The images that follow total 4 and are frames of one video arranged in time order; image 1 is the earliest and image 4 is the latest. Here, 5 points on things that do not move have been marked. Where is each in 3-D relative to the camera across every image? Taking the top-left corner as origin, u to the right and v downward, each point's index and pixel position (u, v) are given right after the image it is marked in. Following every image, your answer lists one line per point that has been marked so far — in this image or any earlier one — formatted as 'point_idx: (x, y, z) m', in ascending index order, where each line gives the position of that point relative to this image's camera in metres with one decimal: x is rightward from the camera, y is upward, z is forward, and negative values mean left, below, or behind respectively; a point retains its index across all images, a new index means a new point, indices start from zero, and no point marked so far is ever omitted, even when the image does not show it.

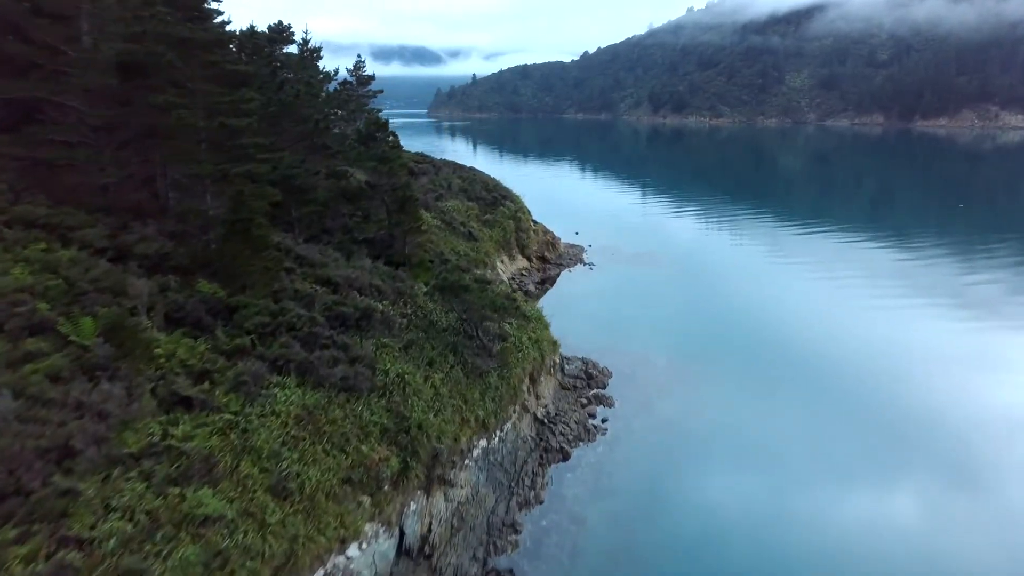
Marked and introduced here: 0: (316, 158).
0: (-8.0, +5.1, +19.8) m
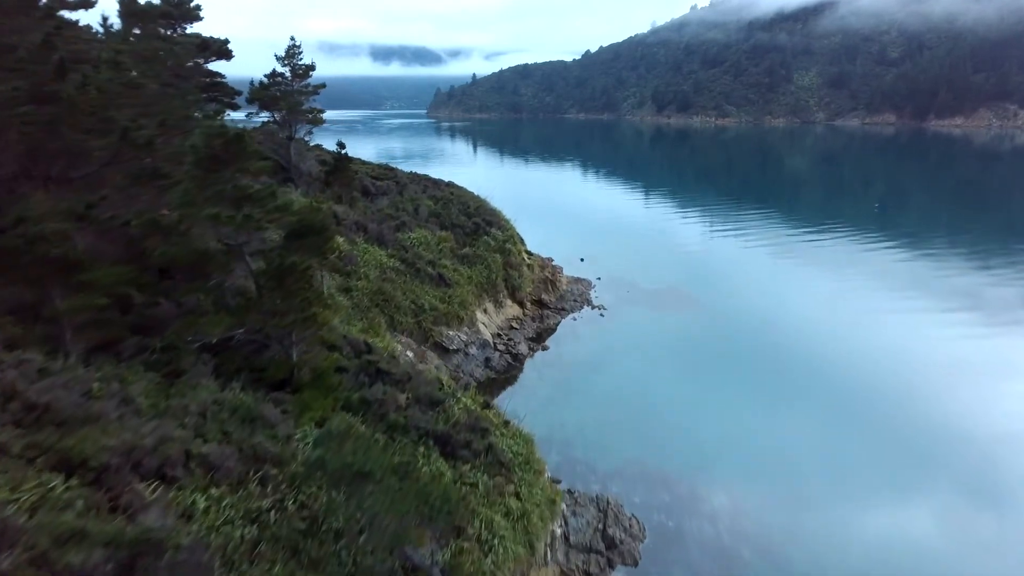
0: (-8.8, +2.0, +11.4) m
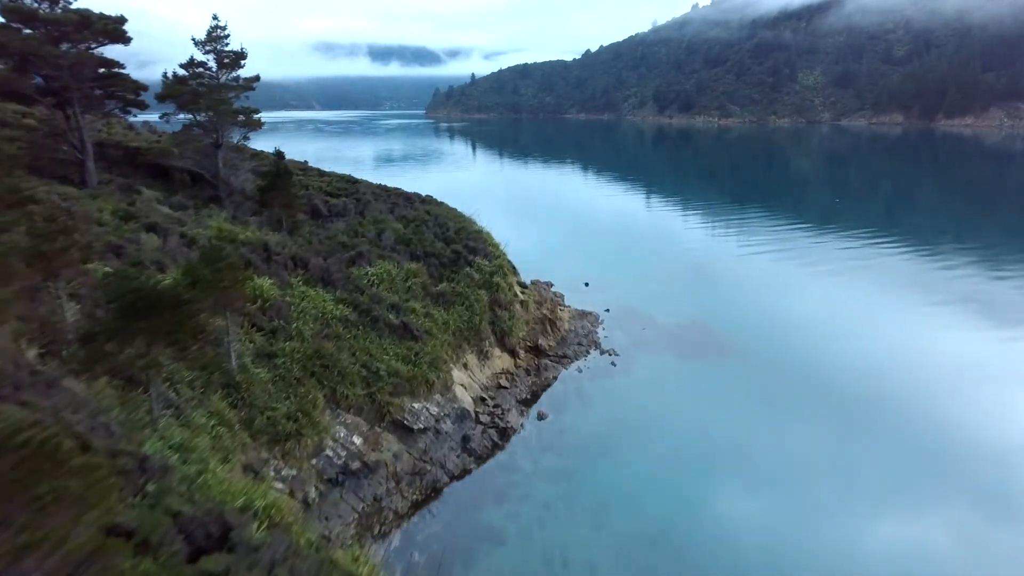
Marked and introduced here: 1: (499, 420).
0: (-9.3, 0.0, +5.7) m
1: (-0.5, -5.1, +19.4) m
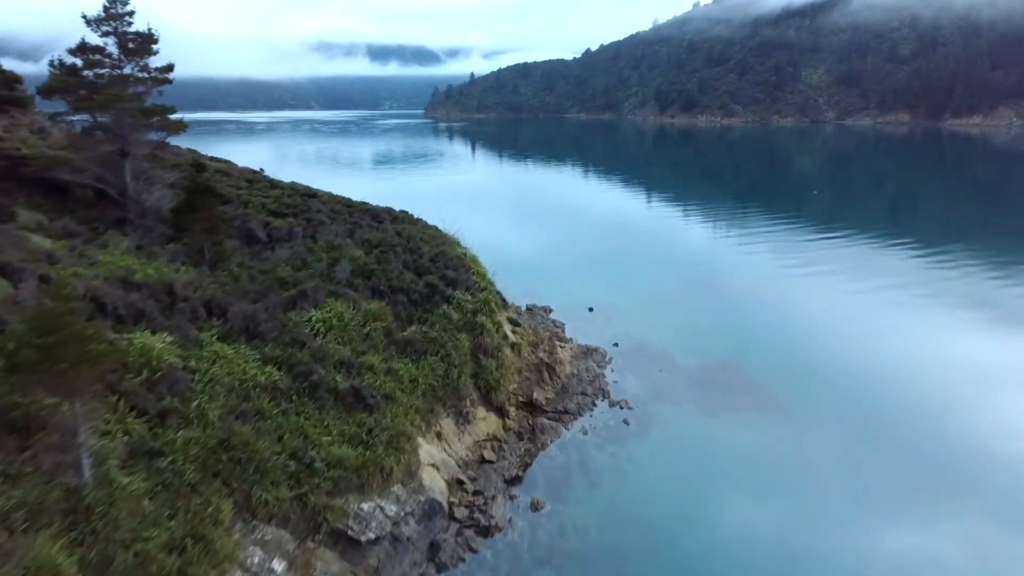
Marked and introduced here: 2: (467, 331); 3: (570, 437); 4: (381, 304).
0: (-9.8, -1.6, +1.3) m
1: (-0.9, -6.7, +14.9) m
2: (-1.6, -1.5, +18.1) m
3: (+2.3, -5.9, +18.7) m
4: (-4.6, -0.6, +17.1) m
